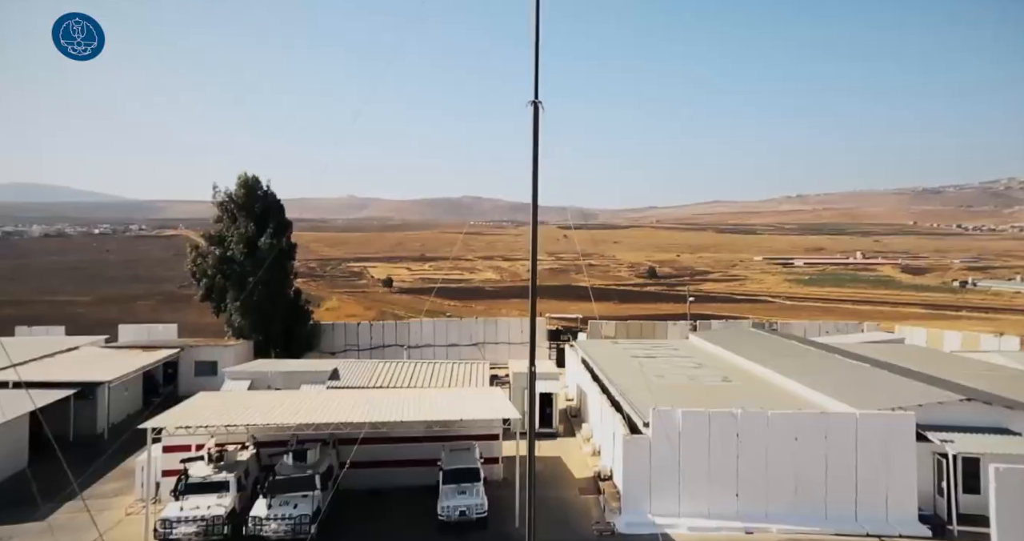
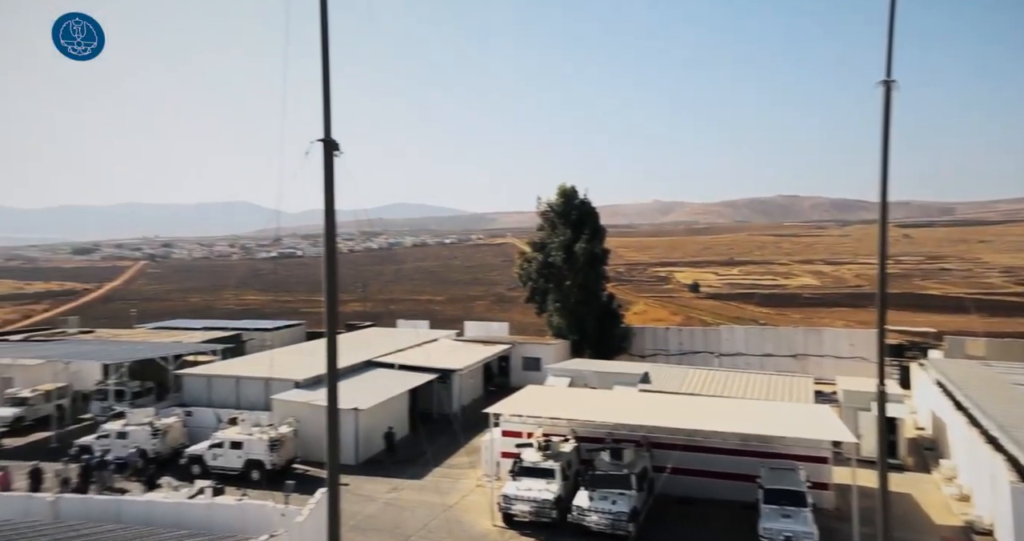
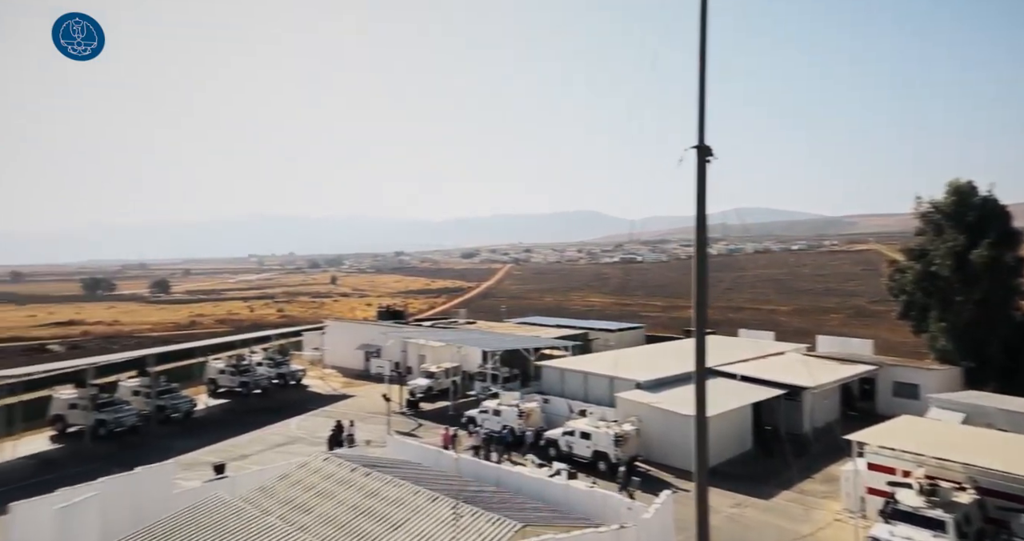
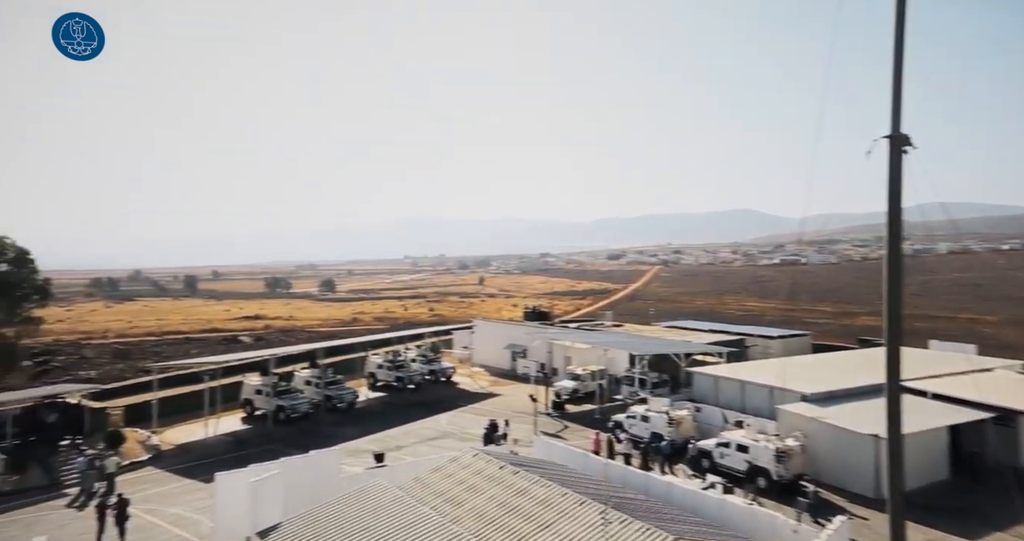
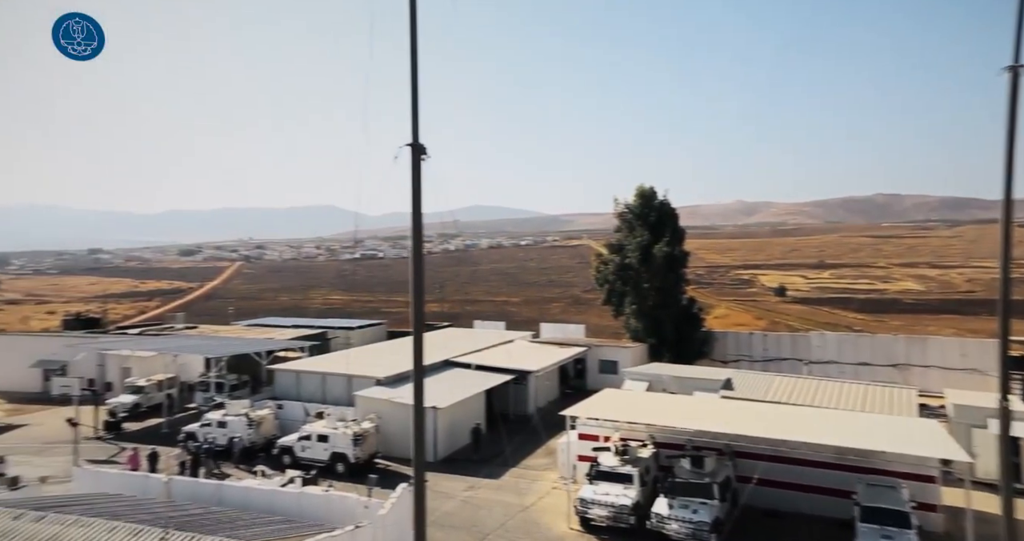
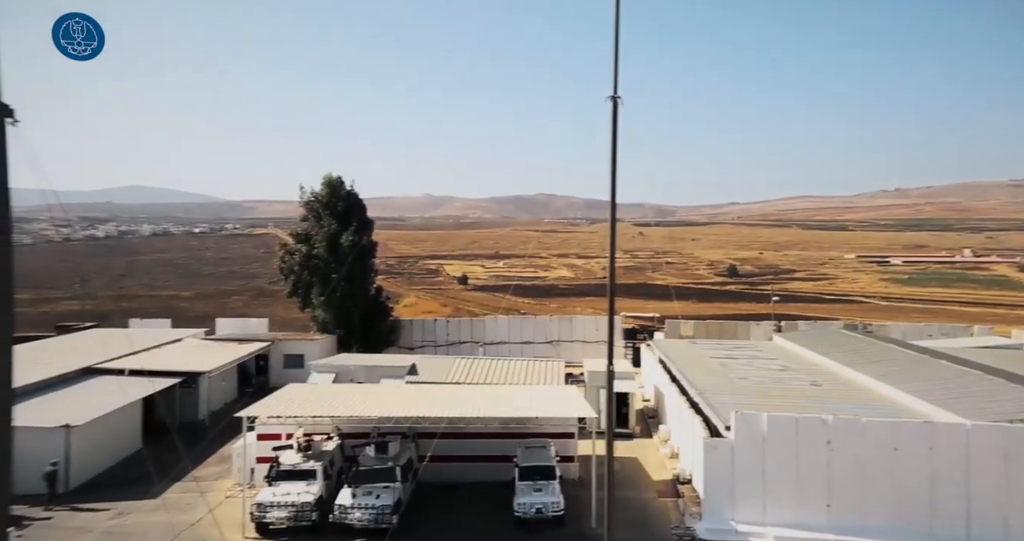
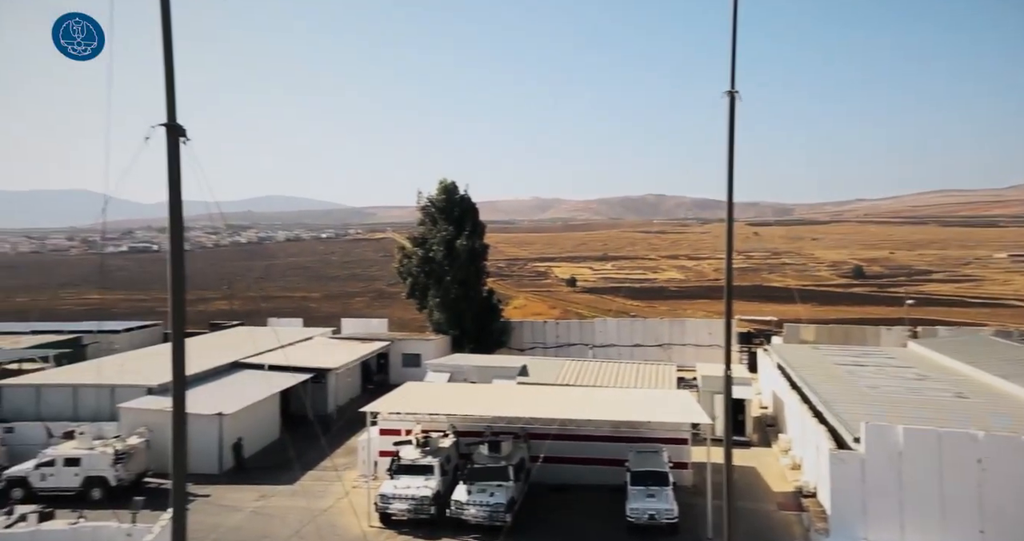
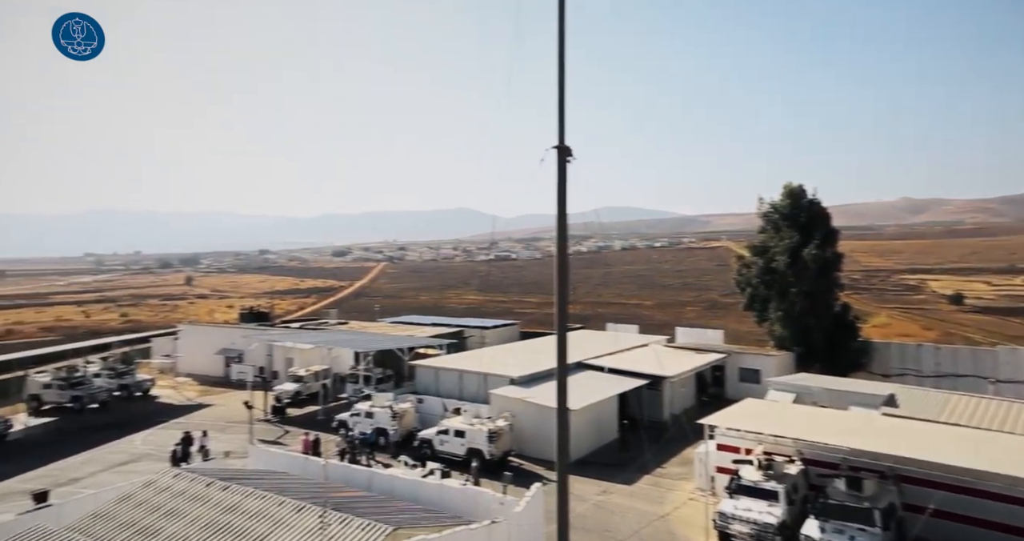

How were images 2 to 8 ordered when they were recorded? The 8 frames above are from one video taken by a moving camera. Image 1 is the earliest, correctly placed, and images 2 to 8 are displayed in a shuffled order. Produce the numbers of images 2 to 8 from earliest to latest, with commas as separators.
6, 7, 2, 5, 8, 3, 4
